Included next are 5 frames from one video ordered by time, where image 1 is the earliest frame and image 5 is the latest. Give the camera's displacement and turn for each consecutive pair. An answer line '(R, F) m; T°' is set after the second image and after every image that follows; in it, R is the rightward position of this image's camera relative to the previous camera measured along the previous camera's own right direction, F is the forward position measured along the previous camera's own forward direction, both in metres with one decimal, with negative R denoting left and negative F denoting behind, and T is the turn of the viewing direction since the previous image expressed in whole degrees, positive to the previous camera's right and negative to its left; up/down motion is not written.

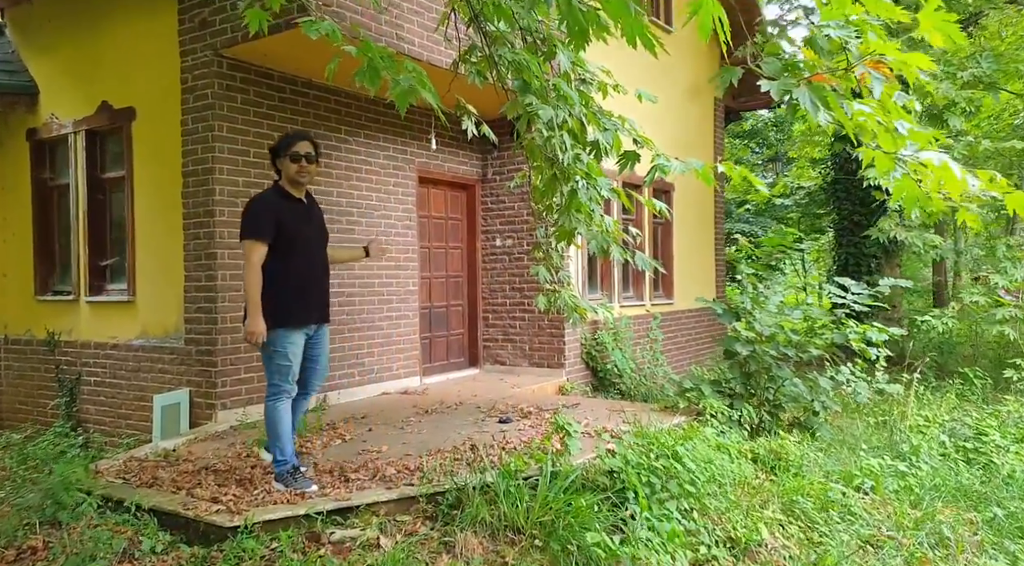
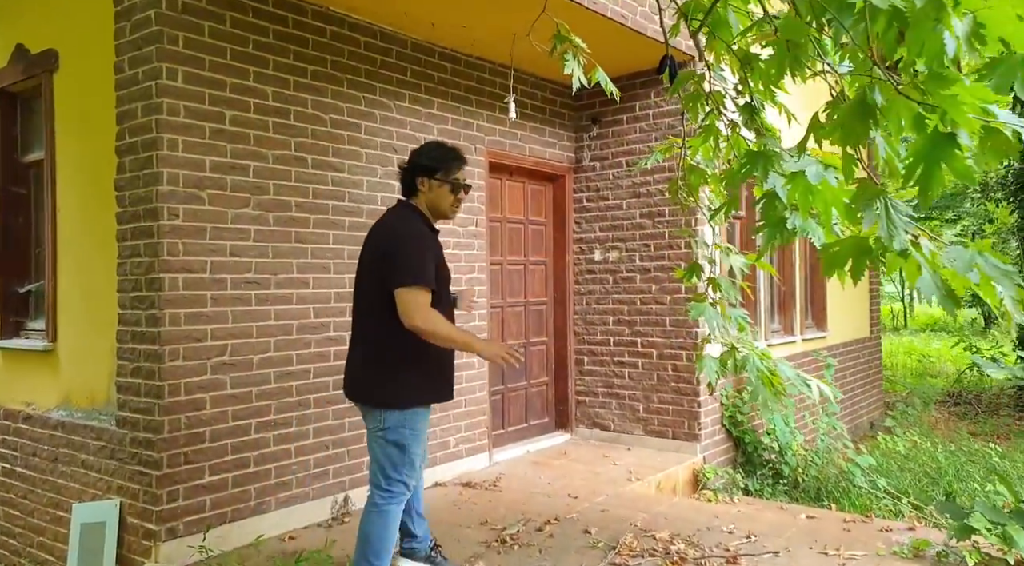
(-0.4, +2.7) m; -4°
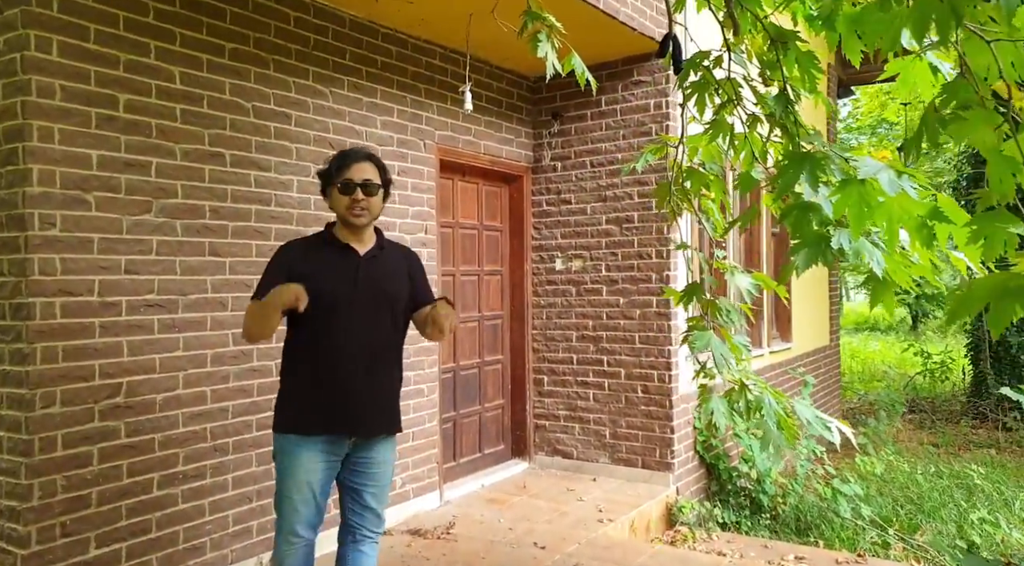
(-0.1, +0.7) m; +4°
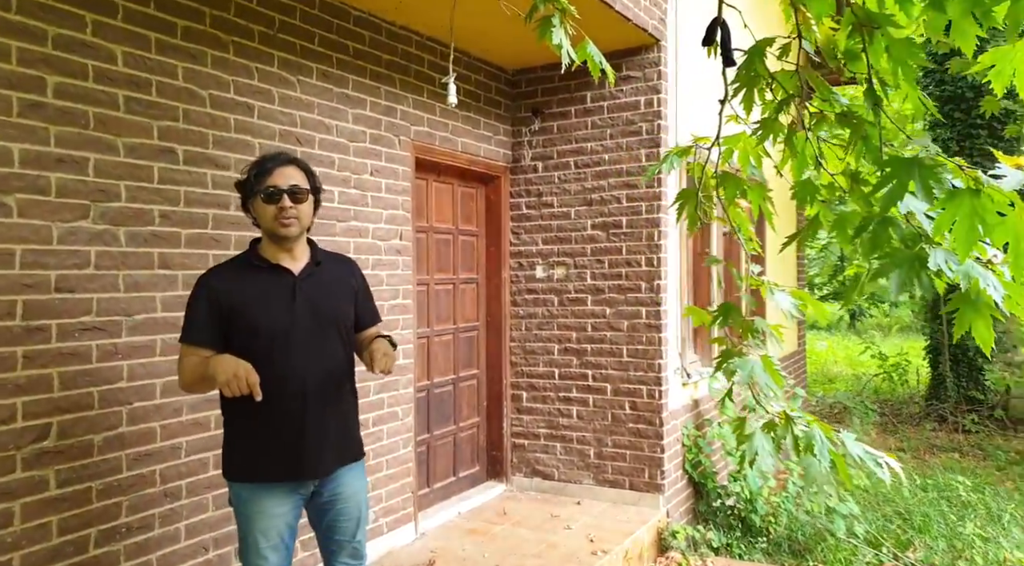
(-0.3, +0.4) m; +4°
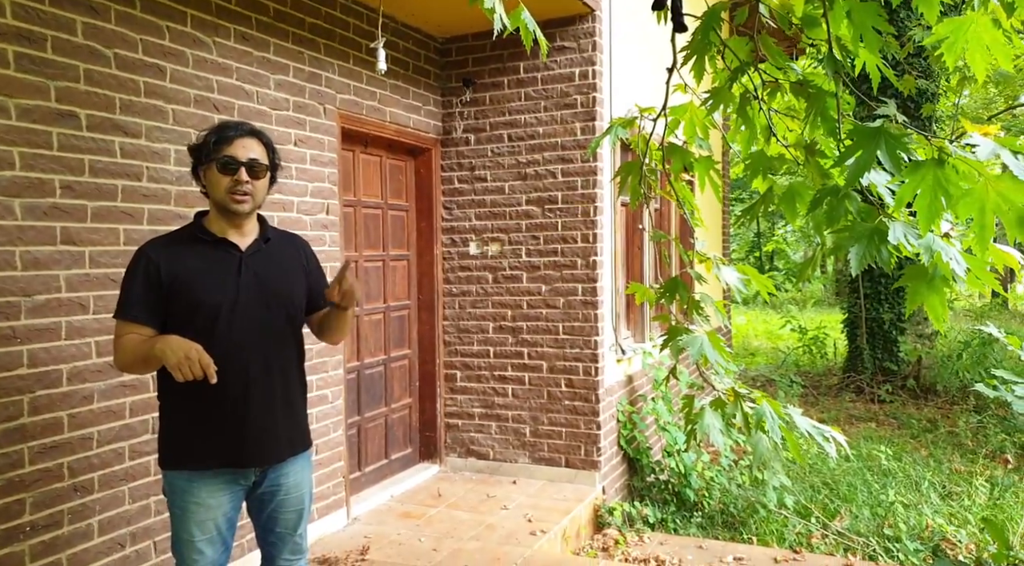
(-0.1, +0.1) m; +5°
